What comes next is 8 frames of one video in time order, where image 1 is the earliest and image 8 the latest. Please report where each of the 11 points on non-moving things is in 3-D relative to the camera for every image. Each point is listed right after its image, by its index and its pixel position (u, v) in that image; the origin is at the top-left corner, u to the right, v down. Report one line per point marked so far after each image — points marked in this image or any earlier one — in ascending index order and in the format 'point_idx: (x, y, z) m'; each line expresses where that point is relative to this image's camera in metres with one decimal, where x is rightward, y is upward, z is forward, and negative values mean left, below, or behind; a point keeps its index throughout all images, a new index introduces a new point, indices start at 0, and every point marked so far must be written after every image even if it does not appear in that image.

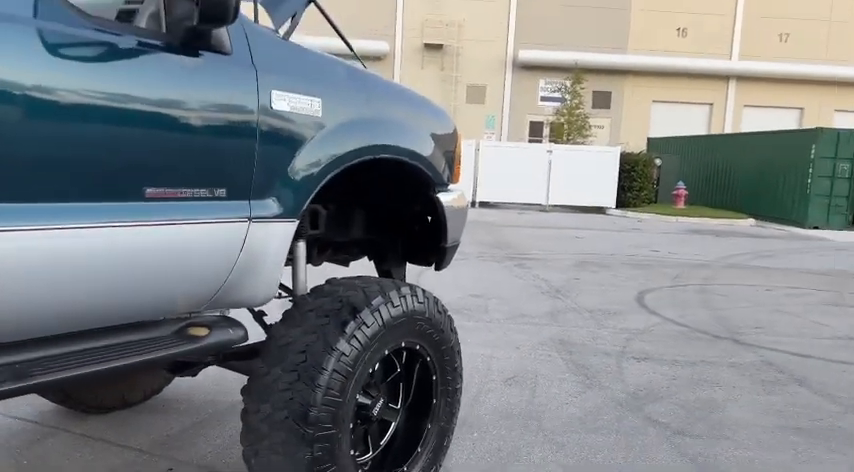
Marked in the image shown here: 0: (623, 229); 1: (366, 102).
0: (+4.2, +0.2, +15.0) m
1: (-0.2, +0.5, +2.7) m
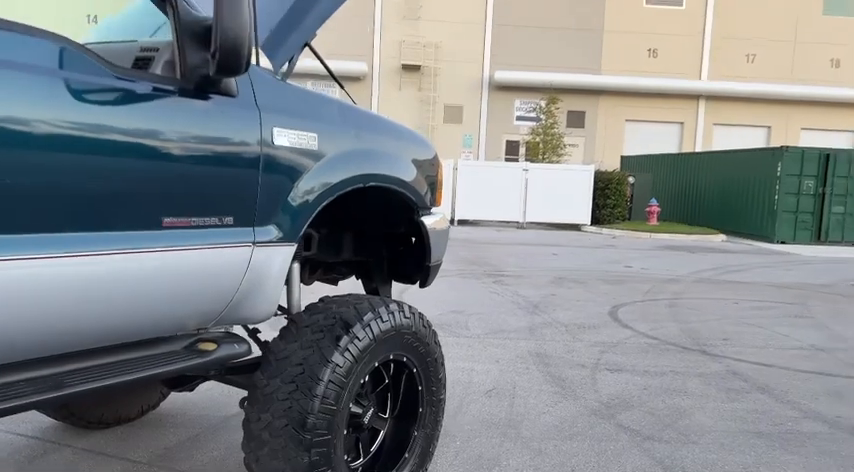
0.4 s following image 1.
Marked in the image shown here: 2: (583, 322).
0: (+3.8, -0.2, +15.4) m
1: (-0.3, +0.4, +3.0) m
2: (+1.6, -0.9, +7.4) m
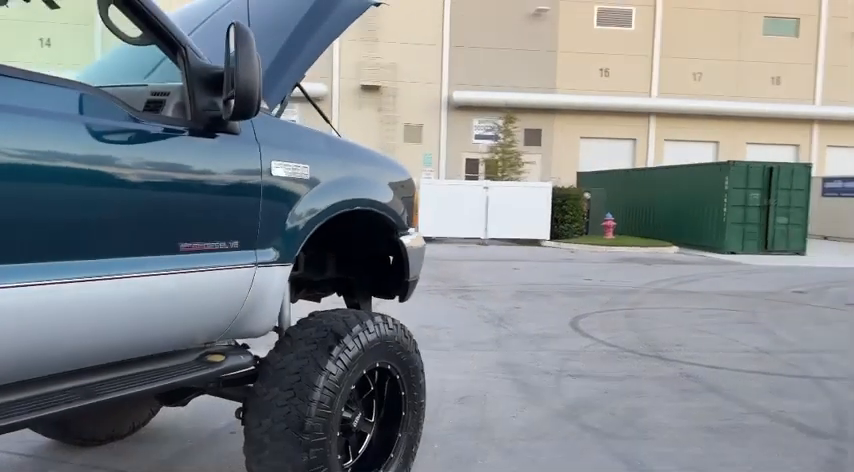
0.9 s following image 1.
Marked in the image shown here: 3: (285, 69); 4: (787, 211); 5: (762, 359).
0: (+3.0, -0.5, +15.9) m
1: (-0.4, +0.3, +3.3) m
2: (+1.3, -1.1, +7.8) m
3: (-0.7, +0.8, +3.4) m
4: (+9.6, +0.7, +18.6) m
5: (+3.3, -1.2, +6.9) m
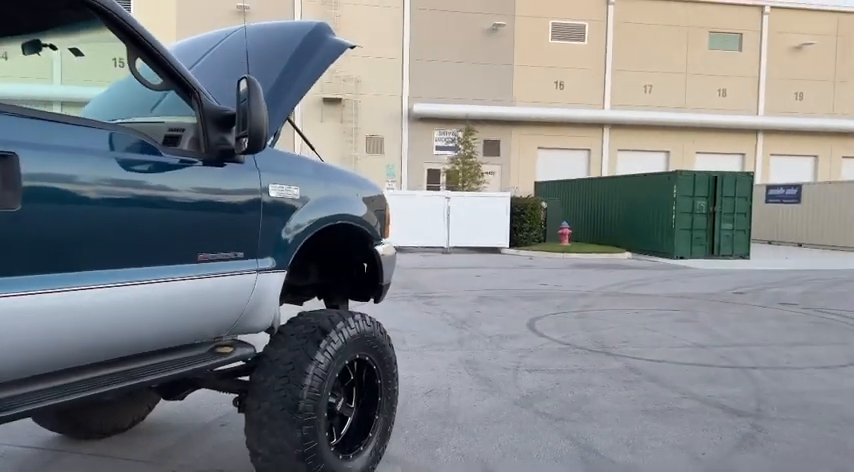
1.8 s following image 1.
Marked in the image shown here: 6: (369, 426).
0: (+2.1, -0.7, +16.6) m
1: (-0.5, +0.3, +3.9) m
2: (+0.9, -1.2, +8.4) m
3: (-0.8, +0.7, +3.9) m
4: (+8.6, +0.5, +19.7) m
5: (+3.0, -1.3, +7.6) m
6: (-0.3, -1.1, +4.0) m
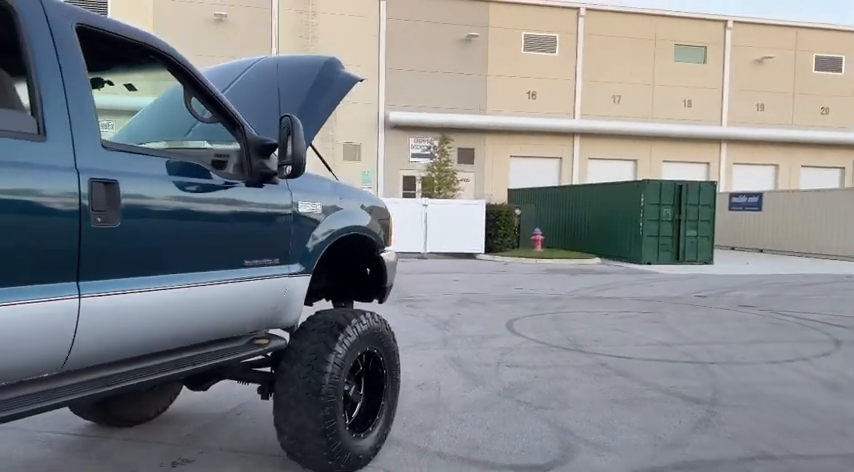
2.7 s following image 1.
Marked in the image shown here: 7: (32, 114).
0: (+1.6, -0.9, +17.3) m
1: (-0.5, +0.2, +4.5) m
2: (+0.7, -1.3, +9.0) m
3: (-0.8, +0.7, +4.5) m
4: (+7.9, +0.3, +20.6) m
5: (+2.8, -1.3, +8.3) m
6: (-0.3, -1.1, +4.5) m
7: (-1.5, +0.5, +2.7) m
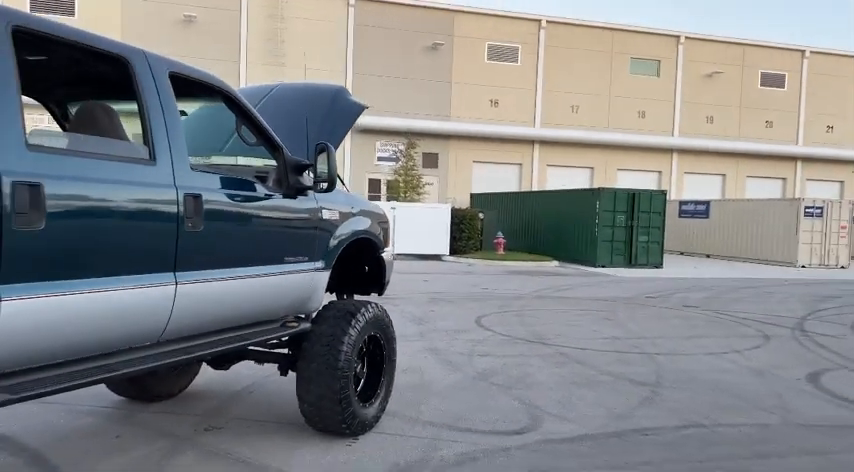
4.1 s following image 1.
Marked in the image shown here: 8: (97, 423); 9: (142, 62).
0: (+0.8, -0.9, +18.2) m
1: (-0.6, +0.2, +5.3) m
2: (+0.4, -1.3, +9.9) m
3: (-0.9, +0.7, +5.3) m
4: (+6.9, +0.2, +22.0) m
5: (+2.5, -1.4, +9.4) m
6: (-0.4, -1.2, +5.4) m
7: (-1.4, +0.5, +3.5) m
8: (-2.5, -1.4, +5.3) m
9: (-1.5, +0.9, +3.6) m
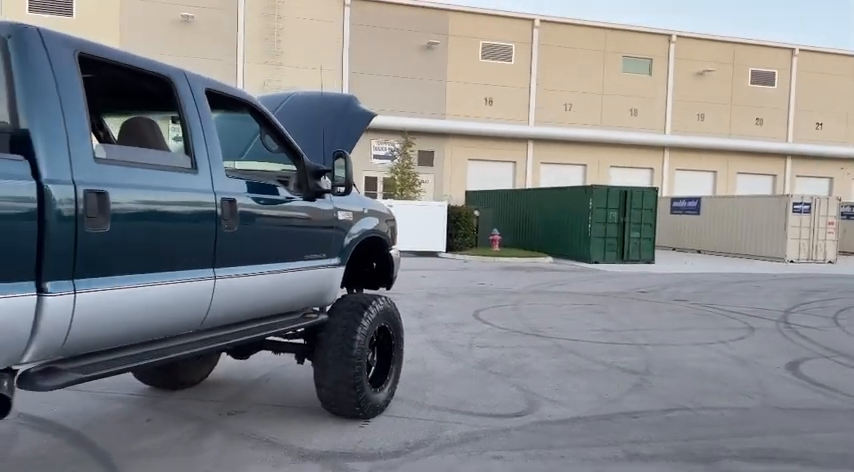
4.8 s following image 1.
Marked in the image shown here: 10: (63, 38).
0: (+0.7, -0.9, +18.7) m
1: (-0.5, +0.2, +5.7) m
2: (+0.4, -1.3, +10.4) m
3: (-0.8, +0.7, +5.8) m
4: (+6.8, +0.3, +22.5) m
5: (+2.5, -1.4, +9.9) m
6: (-0.3, -1.1, +5.9) m
7: (-1.4, +0.5, +3.9) m
8: (-2.4, -1.4, +5.7) m
9: (-1.4, +0.9, +4.1) m
10: (-1.7, +0.9, +3.3) m
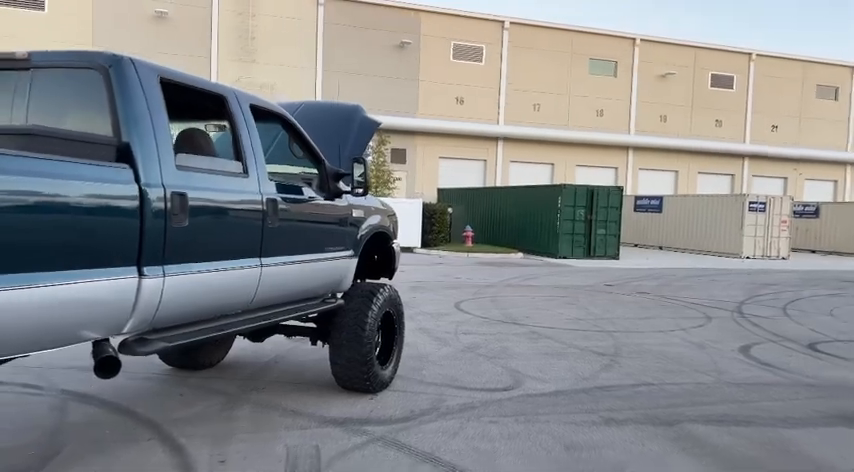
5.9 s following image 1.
0: (+0.1, -0.8, +19.4) m
1: (-0.5, +0.3, +6.5) m
2: (+0.2, -1.2, +11.2) m
3: (-0.8, +0.7, +6.5) m
4: (+6.0, +0.4, +23.5) m
5: (+2.3, -1.3, +10.7) m
6: (-0.3, -1.1, +6.6) m
7: (-1.3, +0.5, +4.6) m
8: (-2.4, -1.4, +6.3) m
9: (-1.3, +0.9, +4.7) m
10: (-1.6, +1.0, +4.0) m
